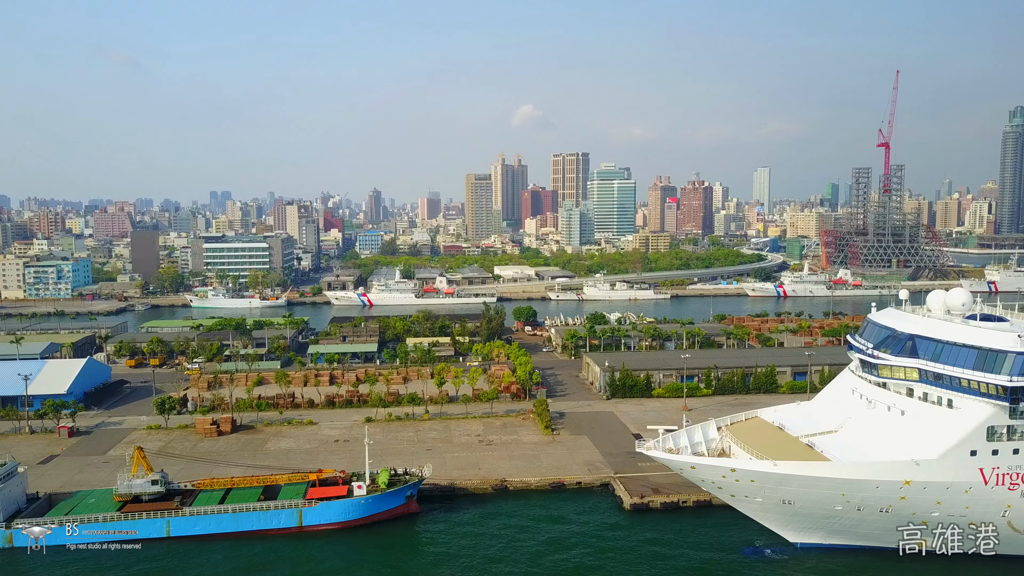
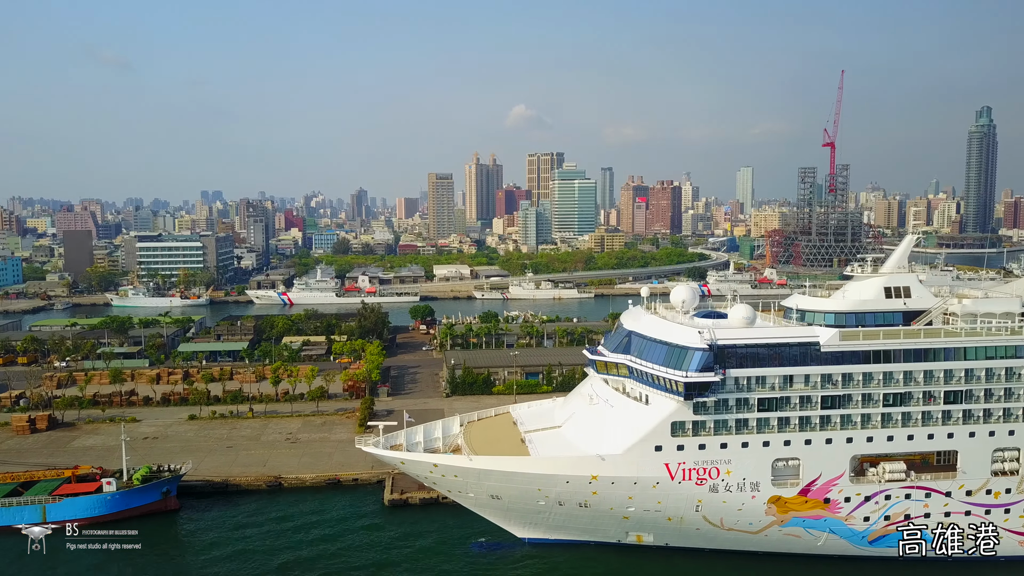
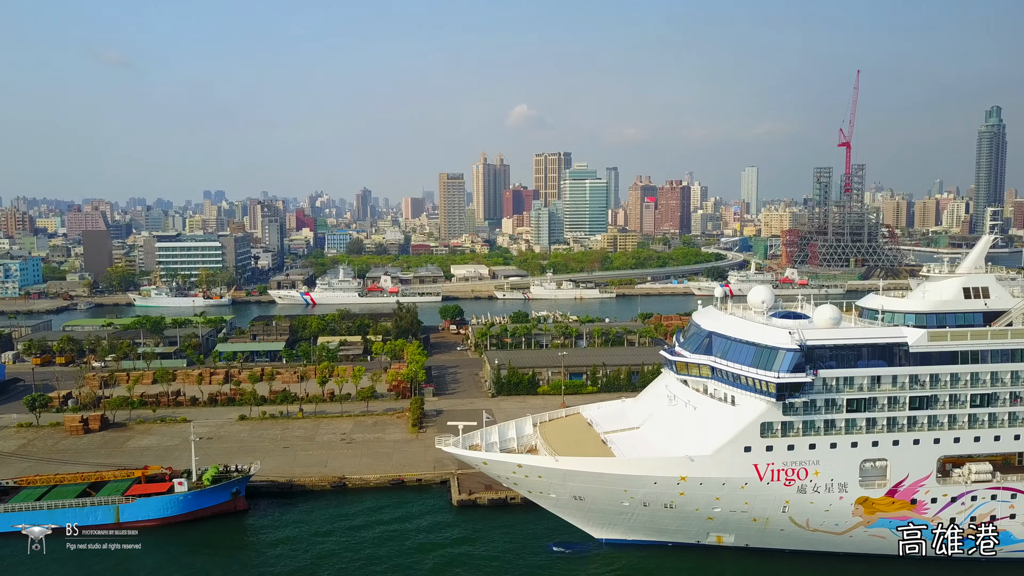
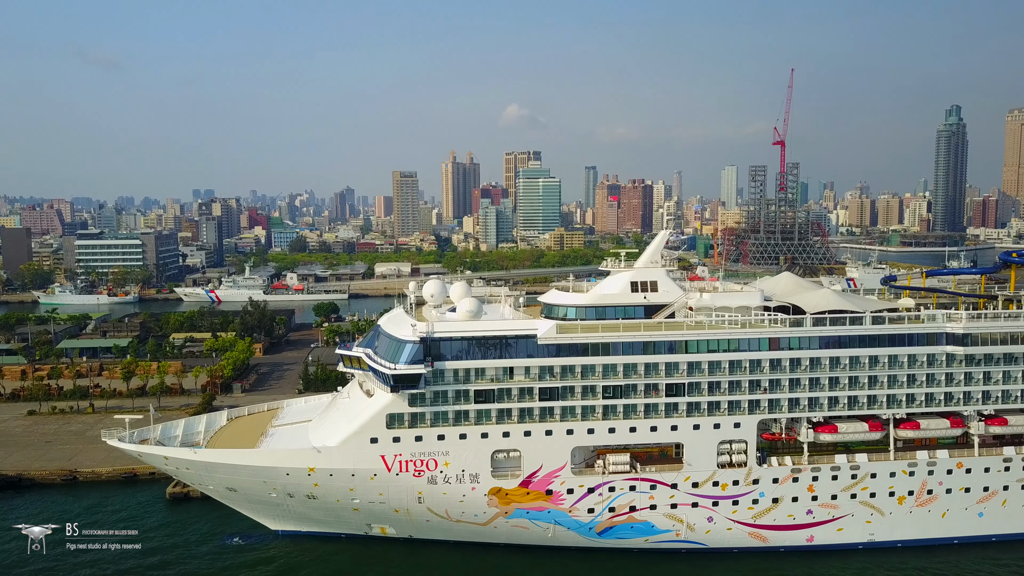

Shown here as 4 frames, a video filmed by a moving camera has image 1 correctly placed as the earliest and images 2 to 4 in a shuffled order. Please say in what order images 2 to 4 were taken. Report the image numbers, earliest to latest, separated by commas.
3, 2, 4
